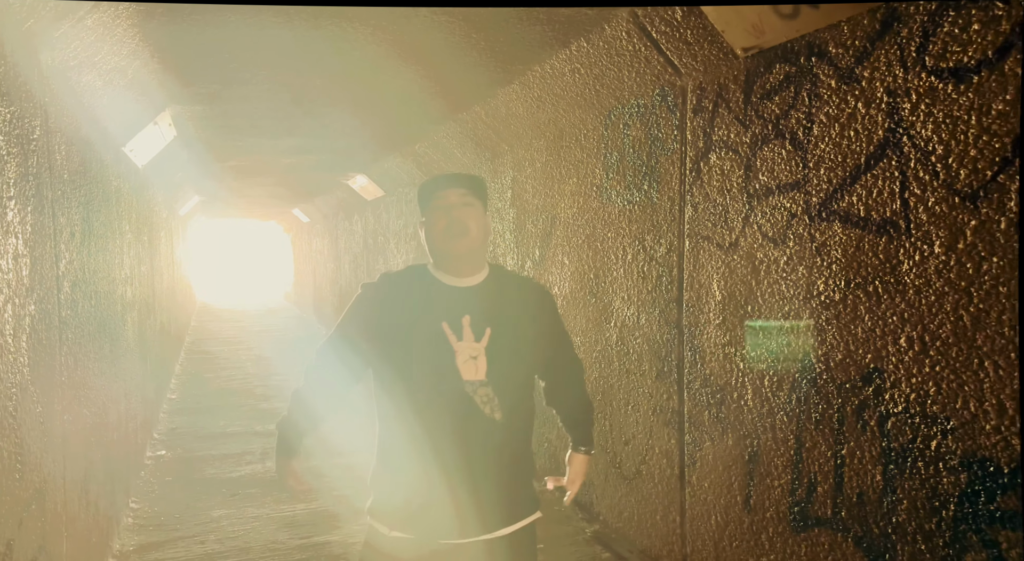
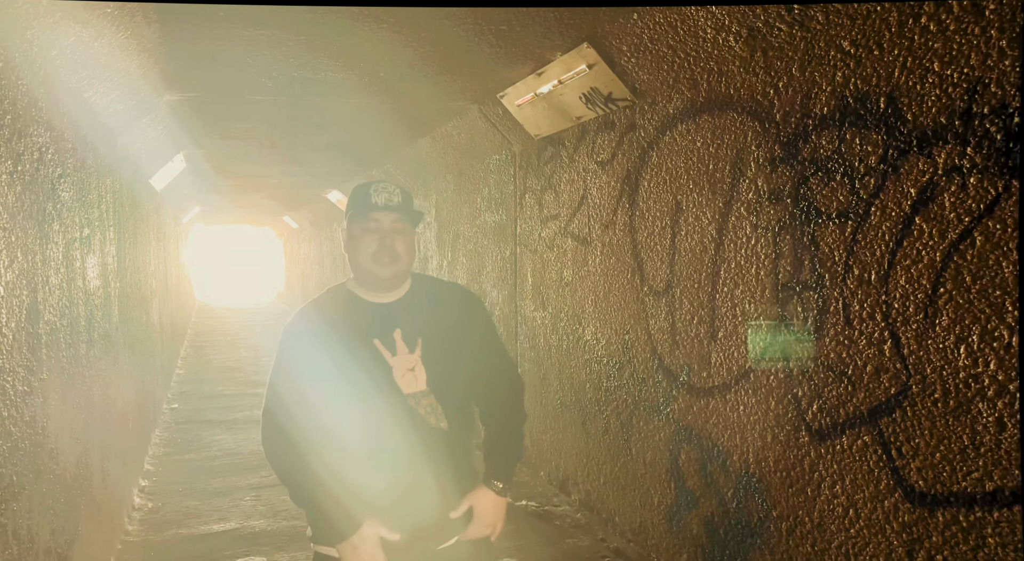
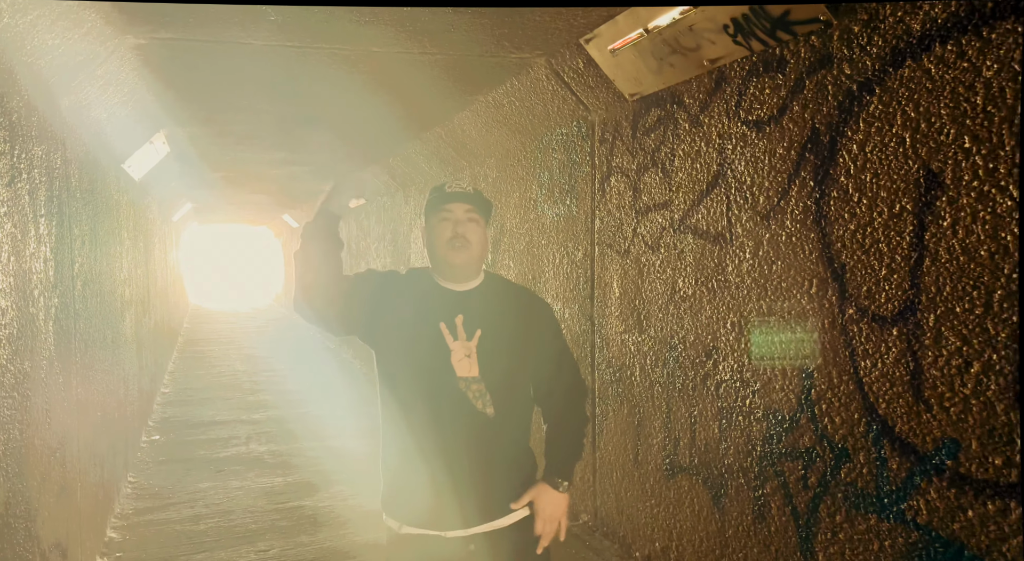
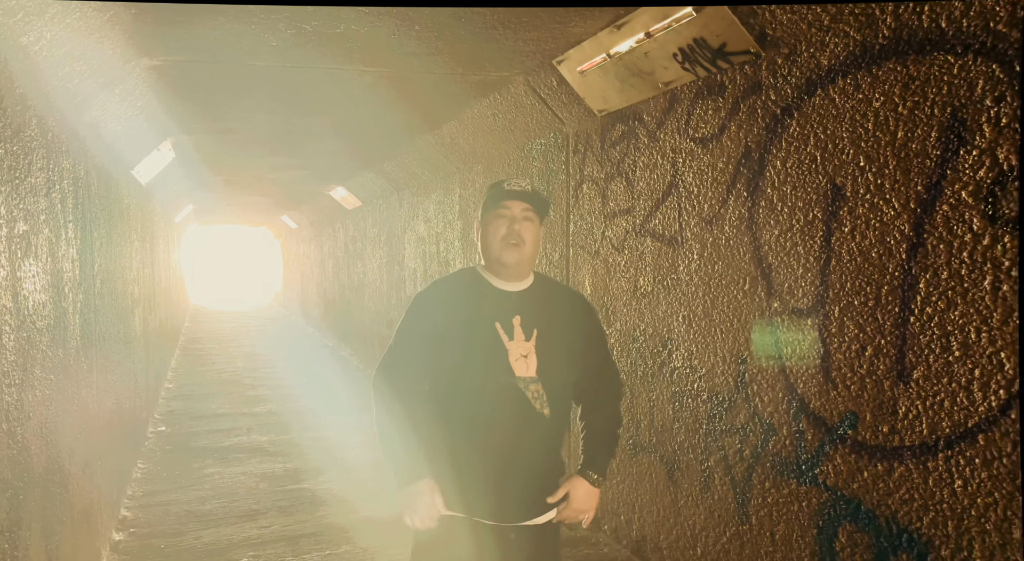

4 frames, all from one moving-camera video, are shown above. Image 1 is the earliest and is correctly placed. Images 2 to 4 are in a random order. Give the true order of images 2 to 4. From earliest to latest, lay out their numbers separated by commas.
3, 4, 2
